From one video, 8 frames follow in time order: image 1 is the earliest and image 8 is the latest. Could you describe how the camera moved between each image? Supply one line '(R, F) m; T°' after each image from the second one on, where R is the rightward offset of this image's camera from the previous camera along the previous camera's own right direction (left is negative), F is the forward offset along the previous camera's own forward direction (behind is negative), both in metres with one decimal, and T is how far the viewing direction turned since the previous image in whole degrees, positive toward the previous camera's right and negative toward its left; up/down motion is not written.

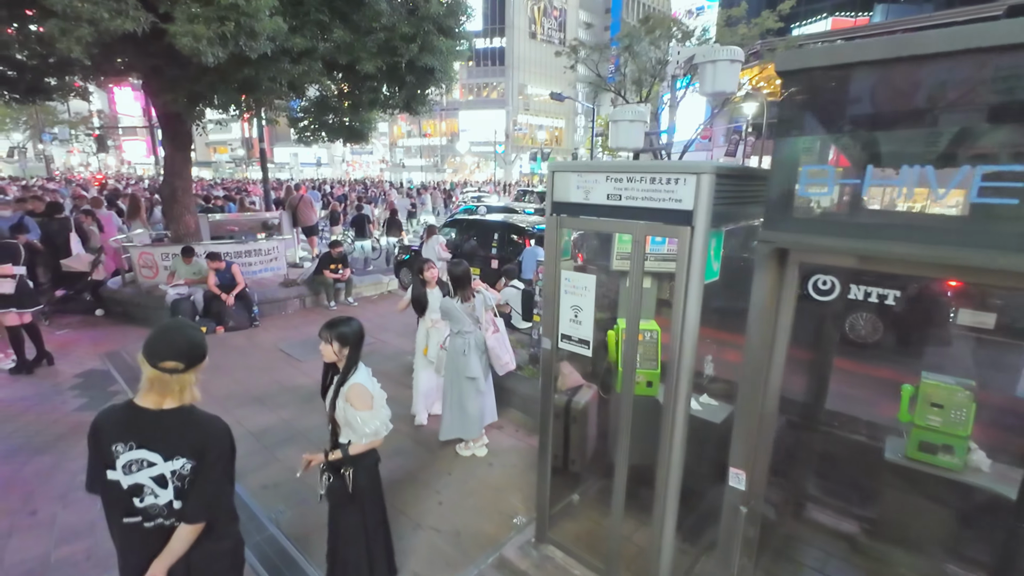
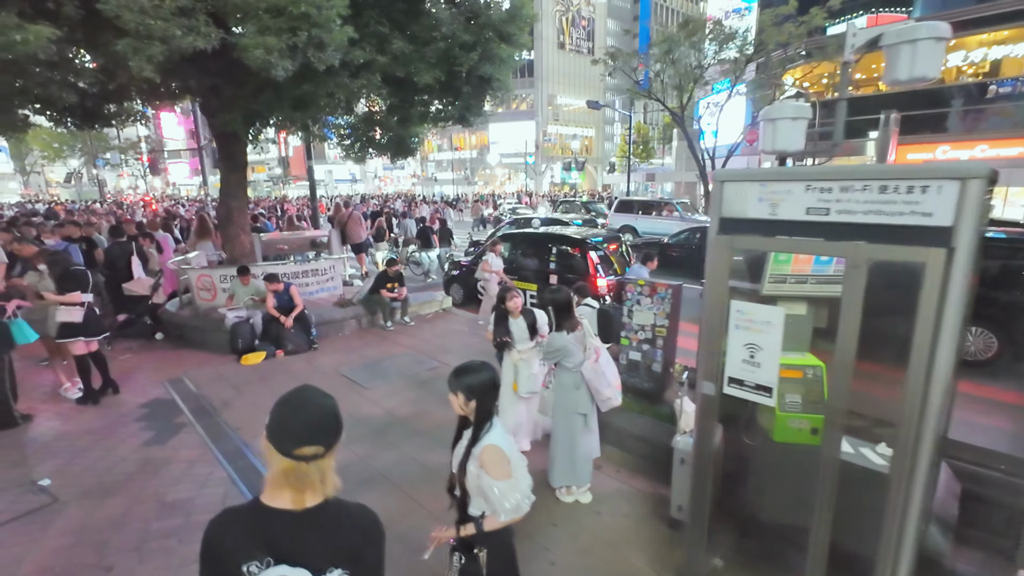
(-0.6, +0.4) m; -3°
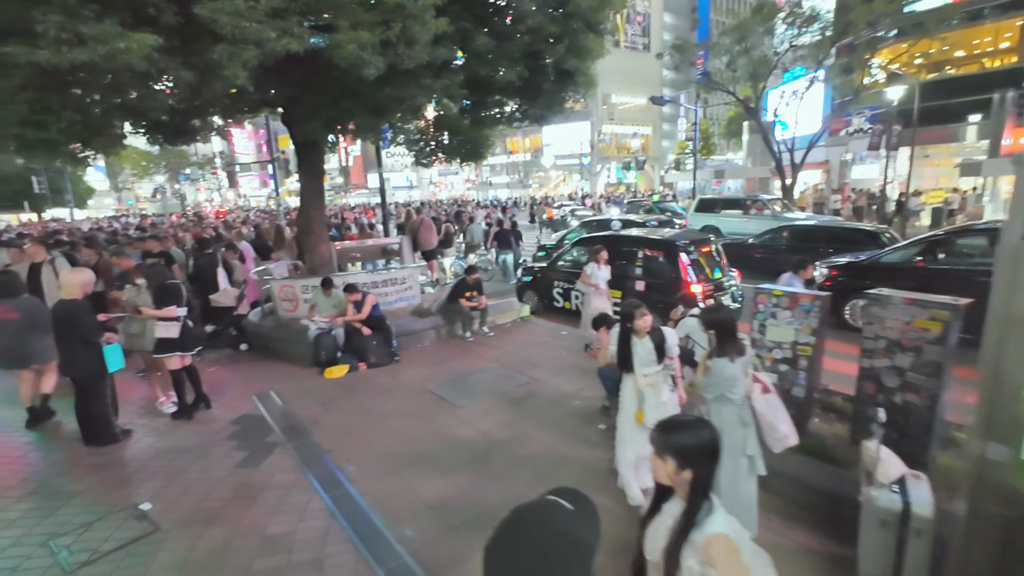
(-0.6, +0.5) m; -6°
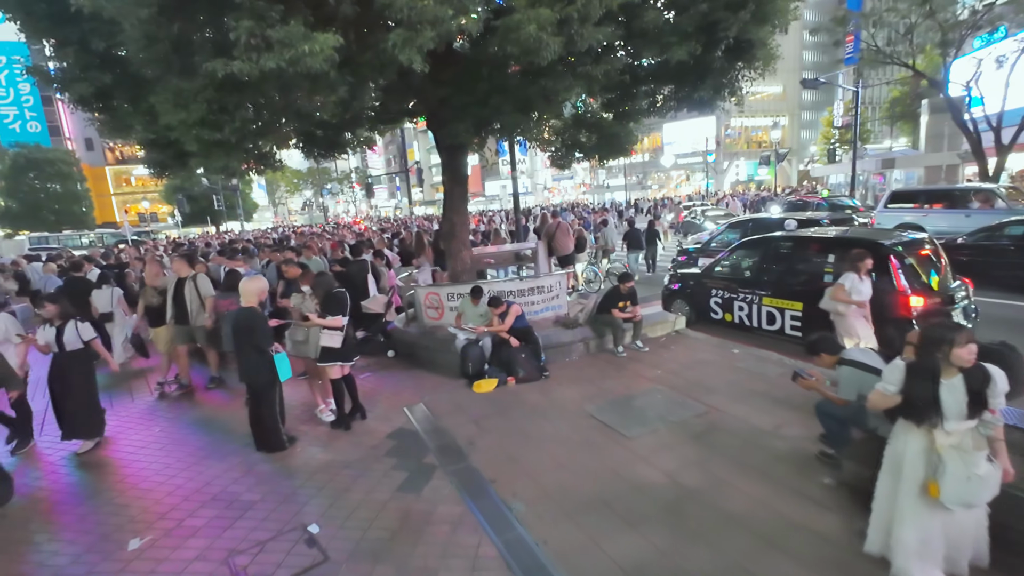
(-0.7, +0.7) m; -13°
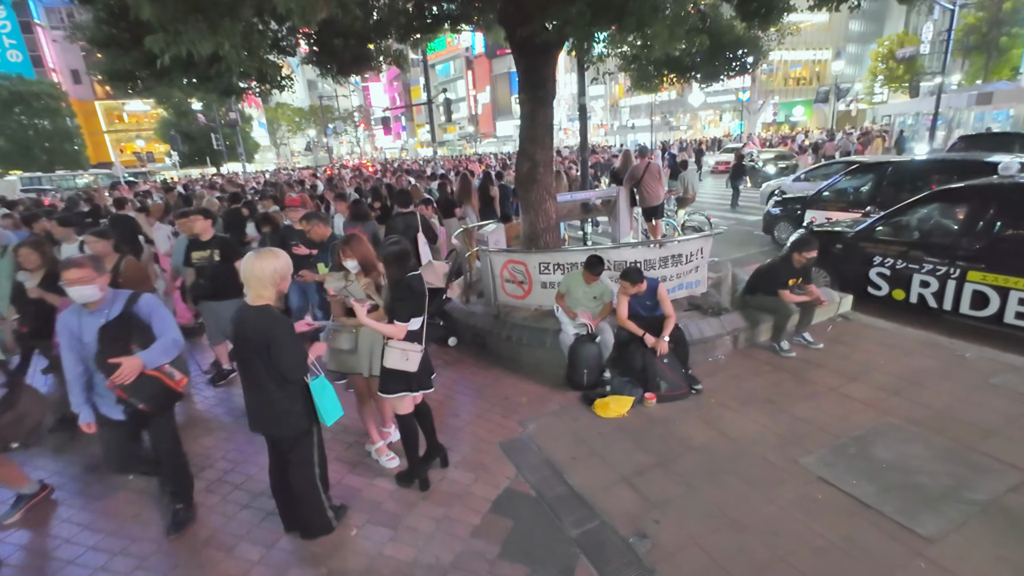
(-1.3, +2.3) m; -1°
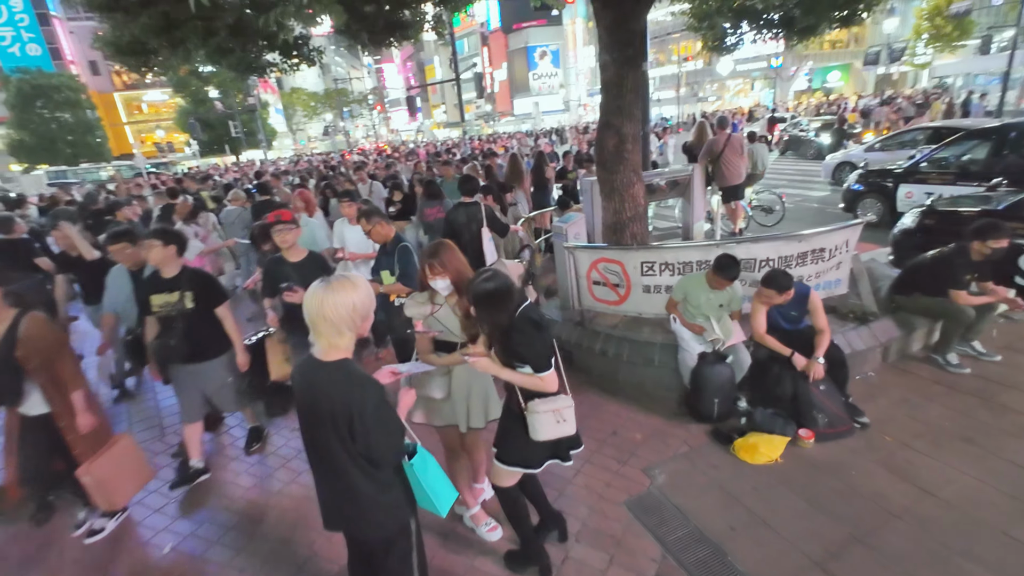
(-0.7, +1.0) m; -2°
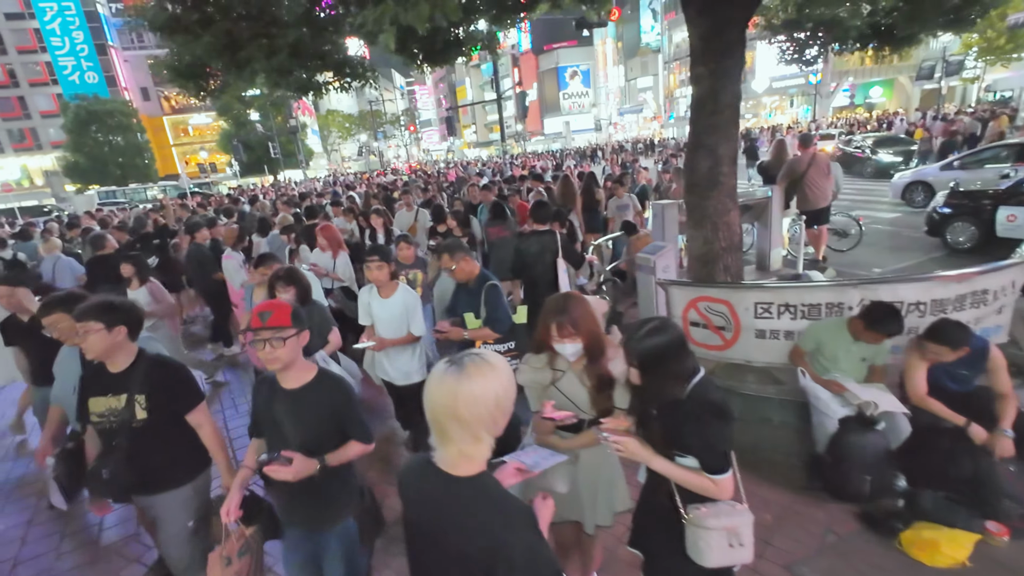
(-0.5, +0.5) m; -3°
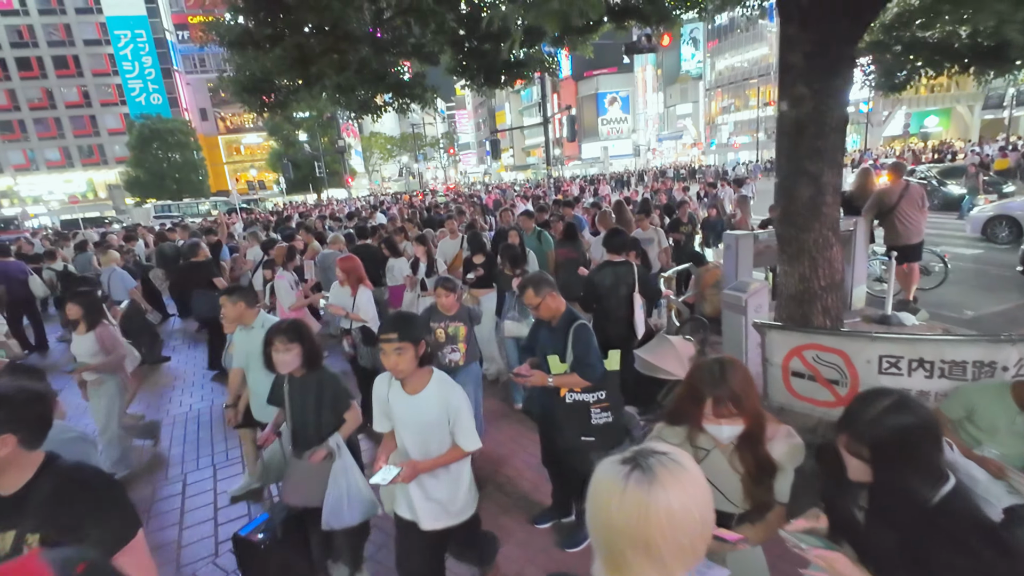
(-0.4, +0.4) m; -4°
